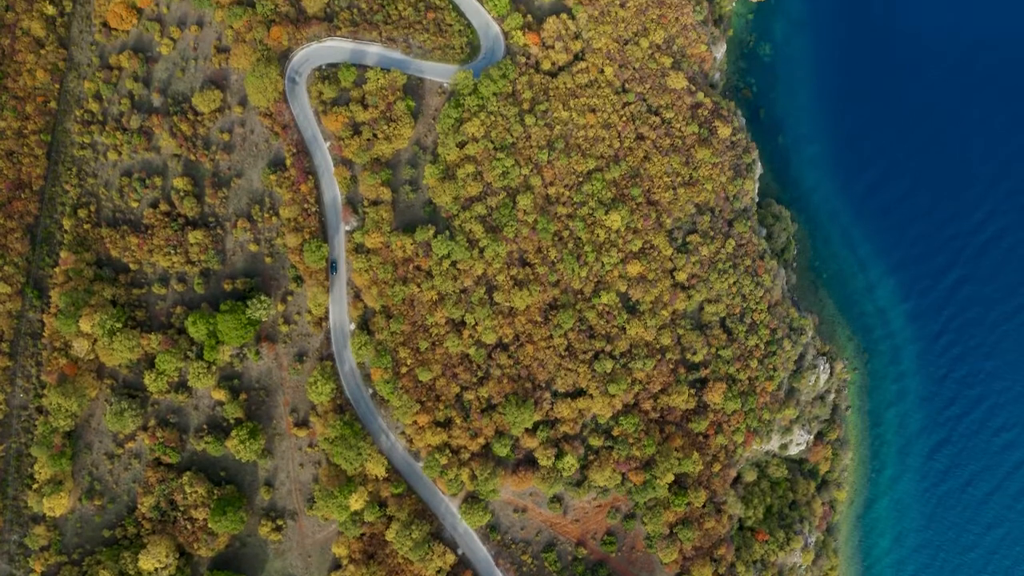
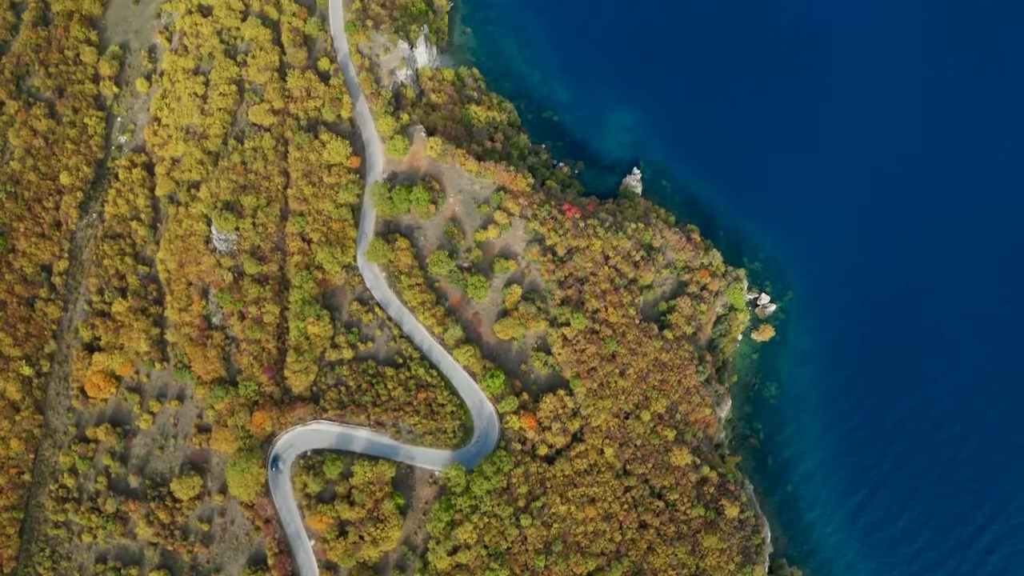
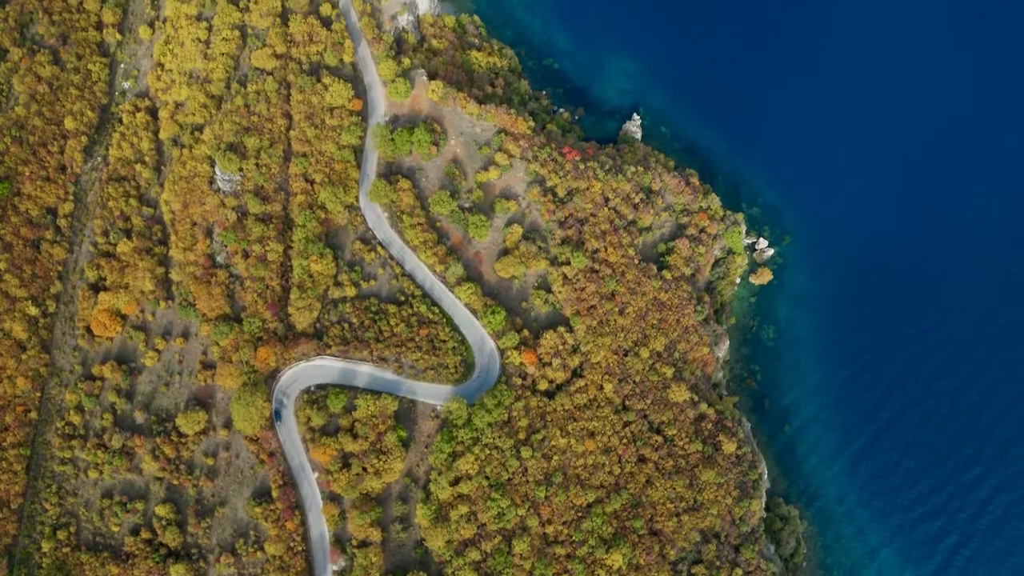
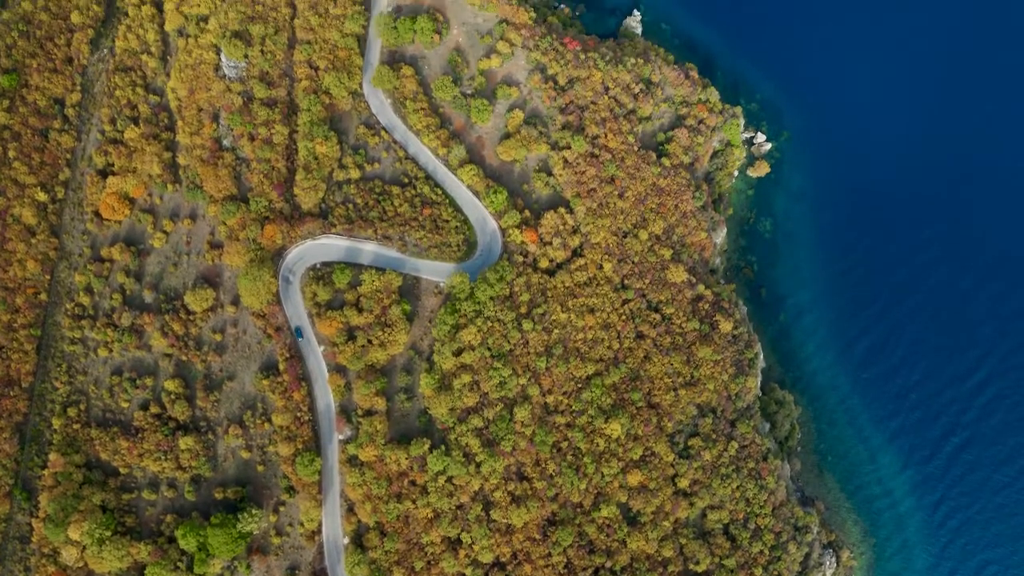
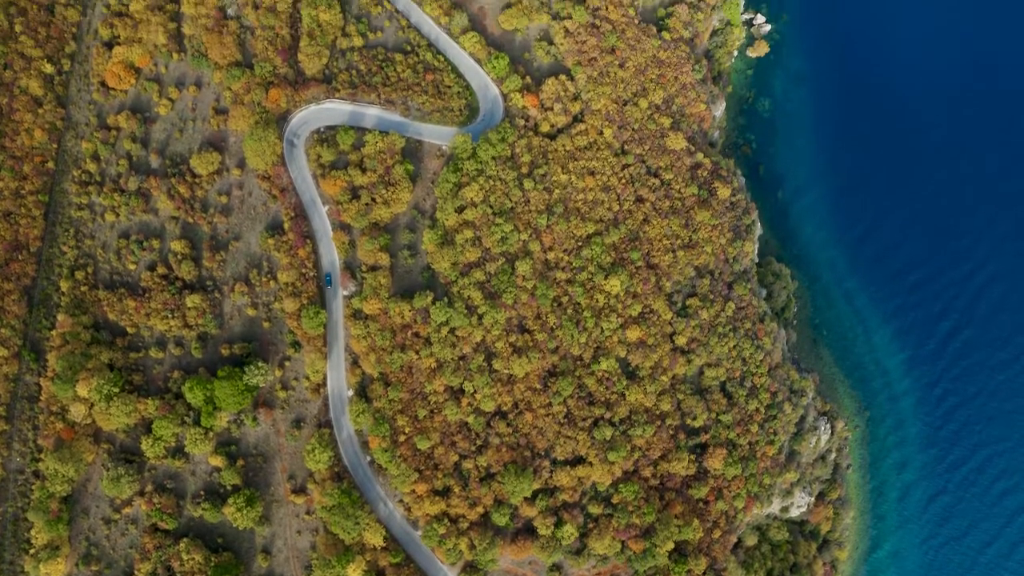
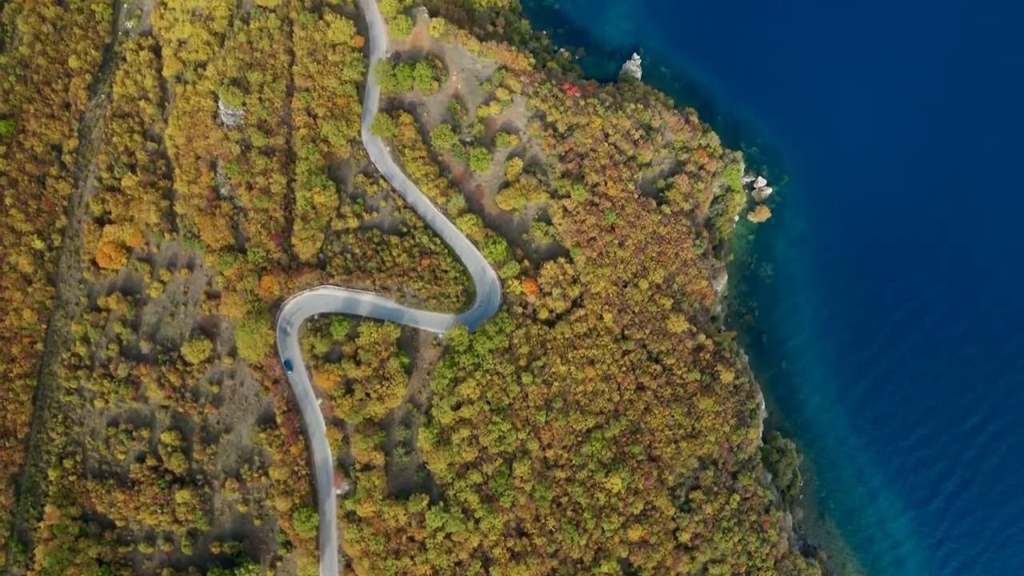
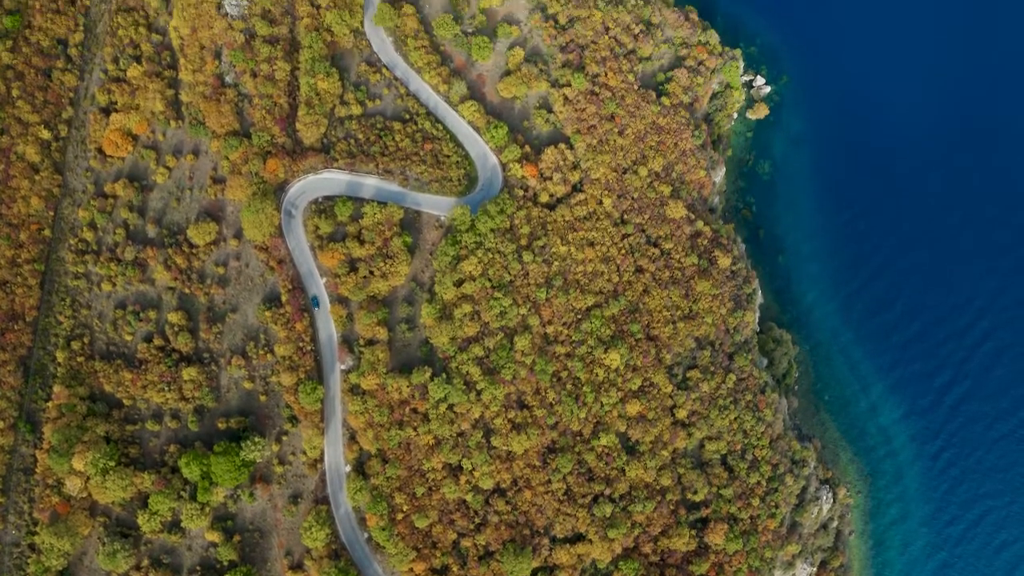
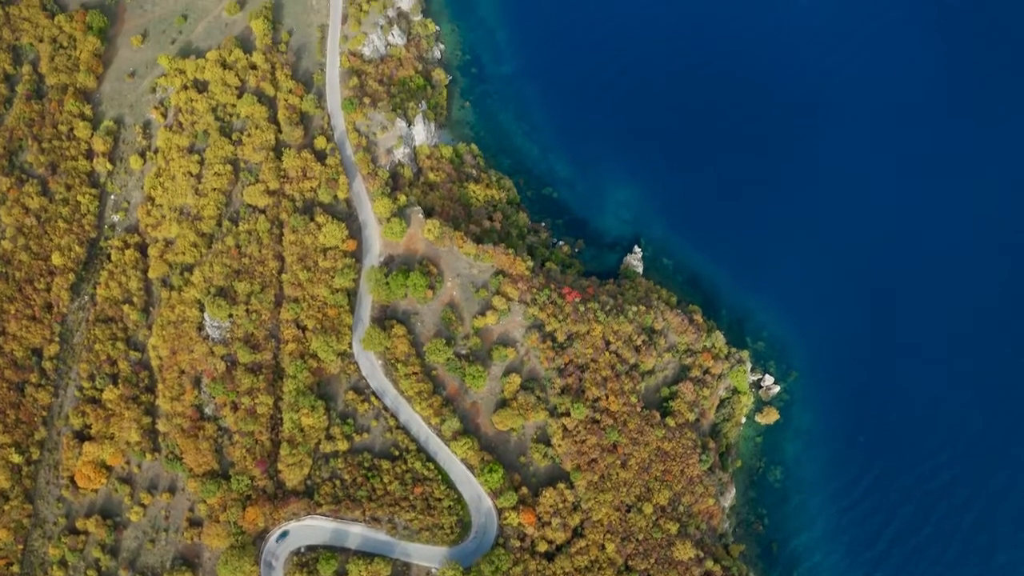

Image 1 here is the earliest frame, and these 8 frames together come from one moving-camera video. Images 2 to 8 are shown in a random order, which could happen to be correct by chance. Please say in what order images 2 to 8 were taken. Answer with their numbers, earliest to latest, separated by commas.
5, 7, 4, 6, 3, 2, 8
